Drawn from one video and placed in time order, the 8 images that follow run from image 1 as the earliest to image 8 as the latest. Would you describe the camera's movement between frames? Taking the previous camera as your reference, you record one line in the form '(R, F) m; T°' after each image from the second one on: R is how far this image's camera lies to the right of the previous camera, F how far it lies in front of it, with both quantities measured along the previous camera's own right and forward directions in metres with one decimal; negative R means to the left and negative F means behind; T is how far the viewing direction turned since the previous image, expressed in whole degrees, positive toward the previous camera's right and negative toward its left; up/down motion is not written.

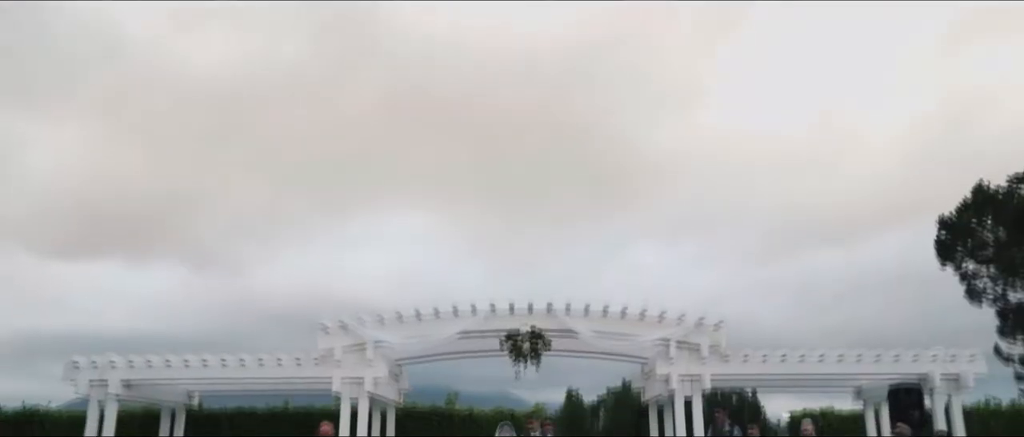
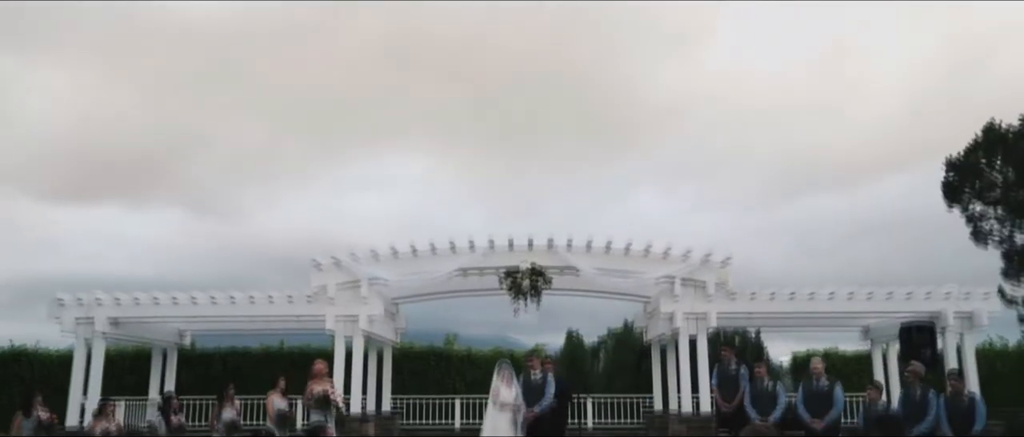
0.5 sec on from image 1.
(0.0, +0.5) m; 0°
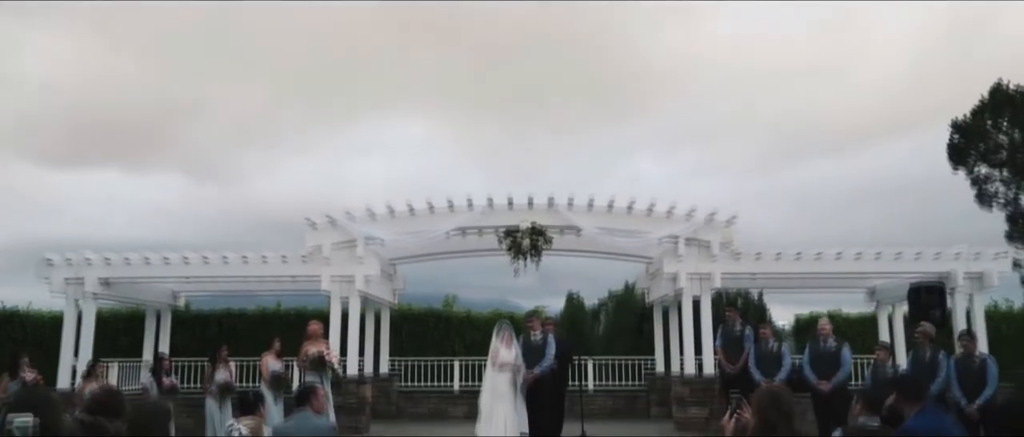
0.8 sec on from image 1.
(0.0, +0.3) m; 0°
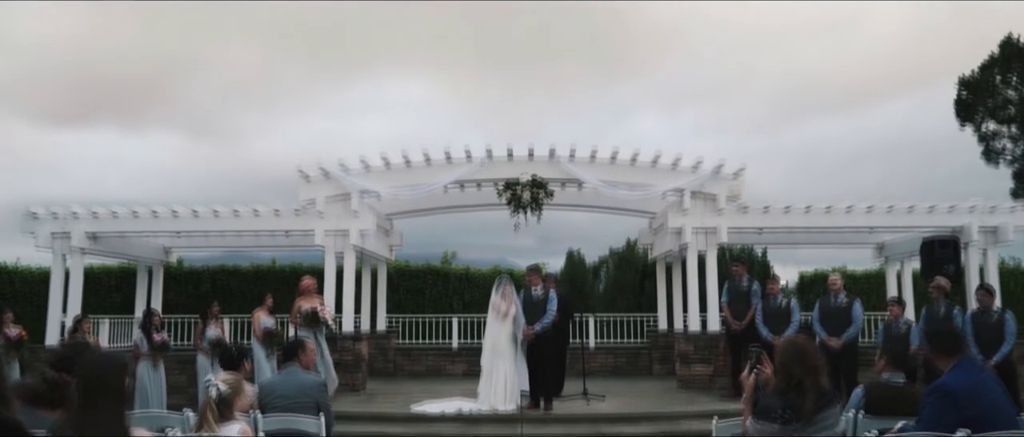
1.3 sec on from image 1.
(0.0, +0.4) m; 0°
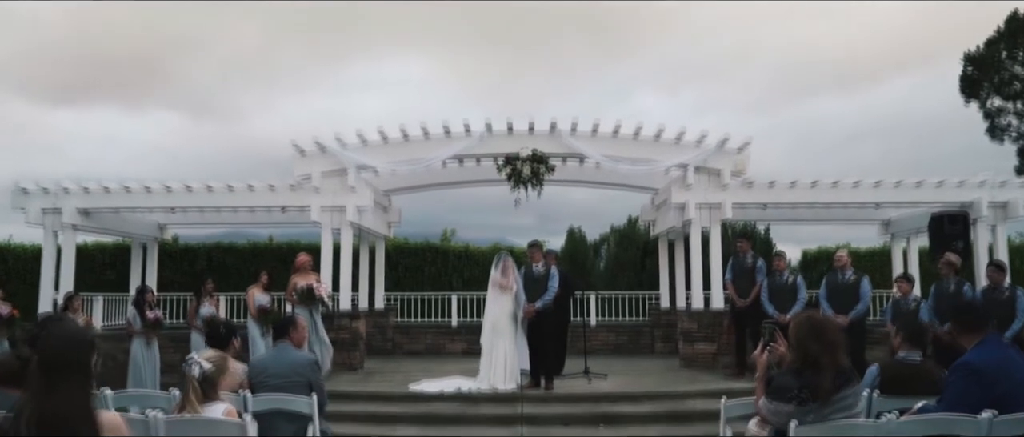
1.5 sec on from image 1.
(0.0, +0.2) m; 0°
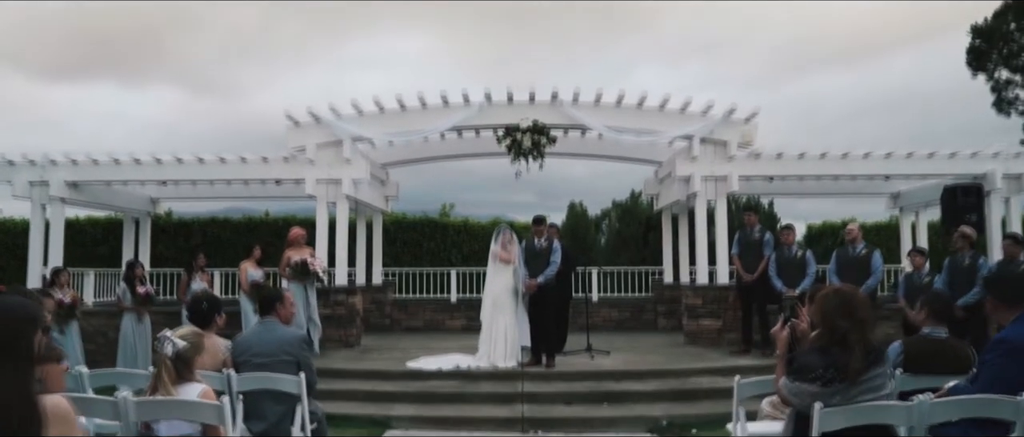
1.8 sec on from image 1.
(0.0, +0.3) m; 0°
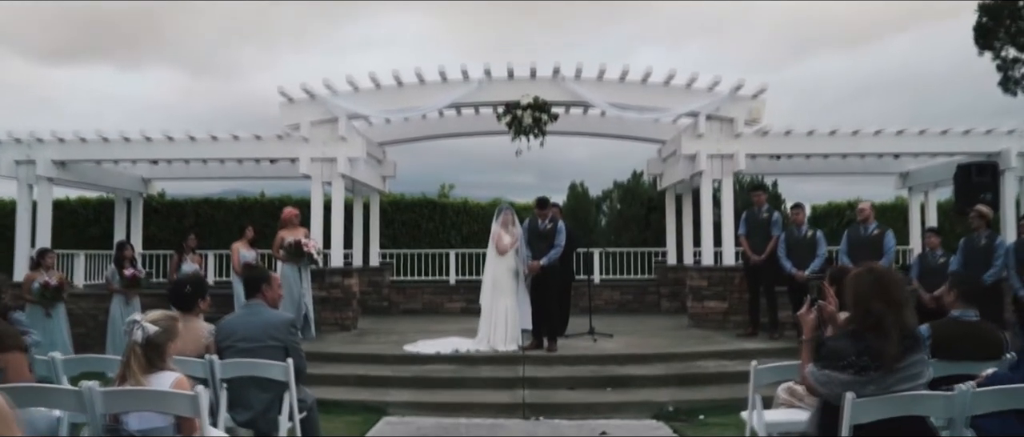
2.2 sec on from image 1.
(0.0, +0.3) m; 0°
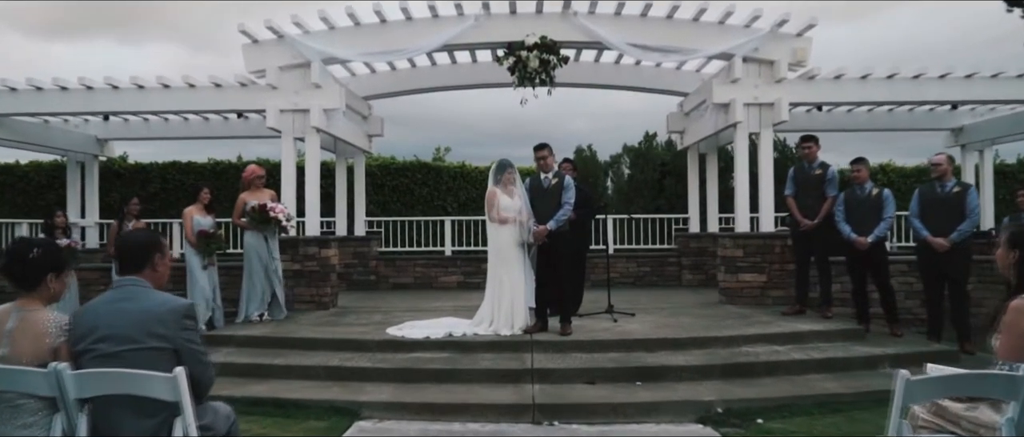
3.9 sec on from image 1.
(0.0, +1.6) m; 0°
